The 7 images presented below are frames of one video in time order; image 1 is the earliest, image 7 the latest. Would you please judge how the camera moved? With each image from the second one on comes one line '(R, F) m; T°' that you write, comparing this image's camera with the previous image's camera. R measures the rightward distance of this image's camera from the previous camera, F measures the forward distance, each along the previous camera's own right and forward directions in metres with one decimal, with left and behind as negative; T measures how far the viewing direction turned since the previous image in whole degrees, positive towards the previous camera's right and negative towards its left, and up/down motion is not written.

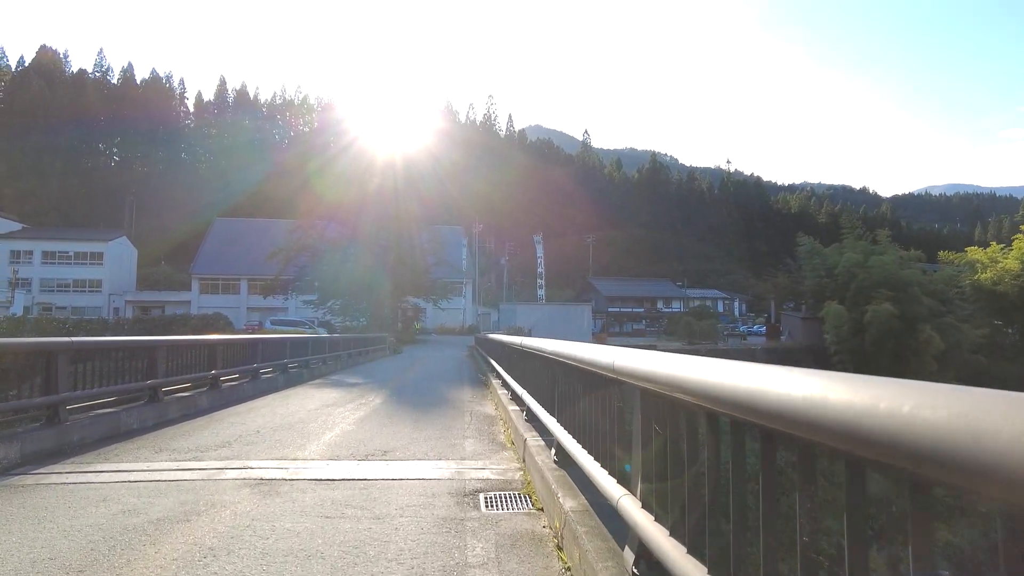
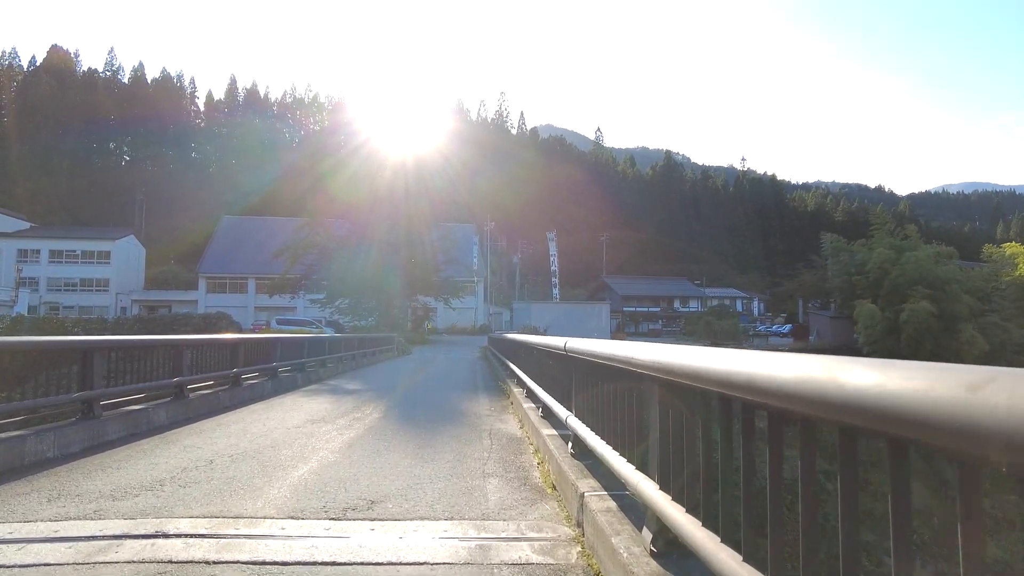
(-0.1, +1.4) m; -1°
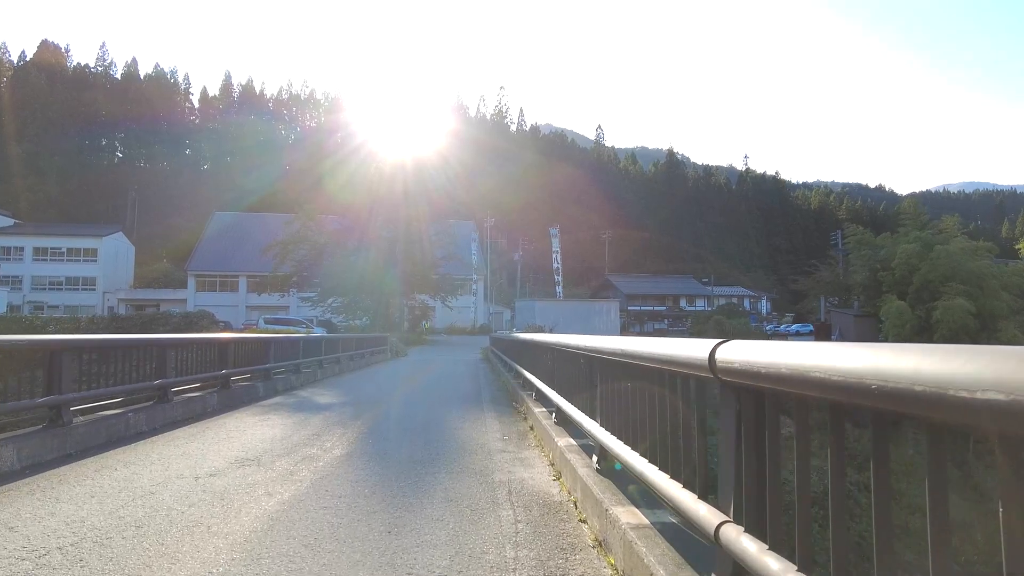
(-0.2, +2.0) m; 0°
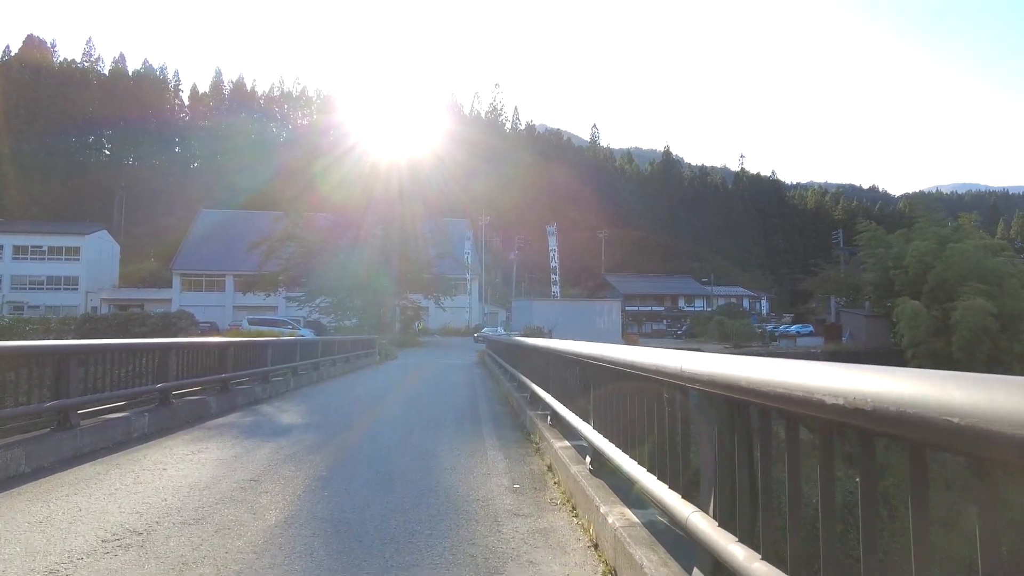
(-0.1, +1.4) m; 0°
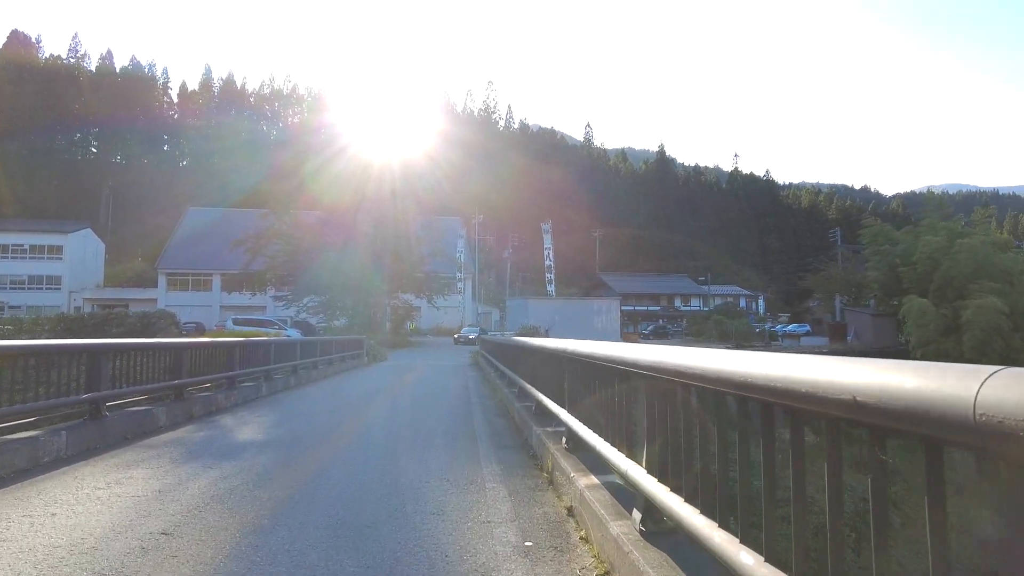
(-0.1, +1.0) m; +1°
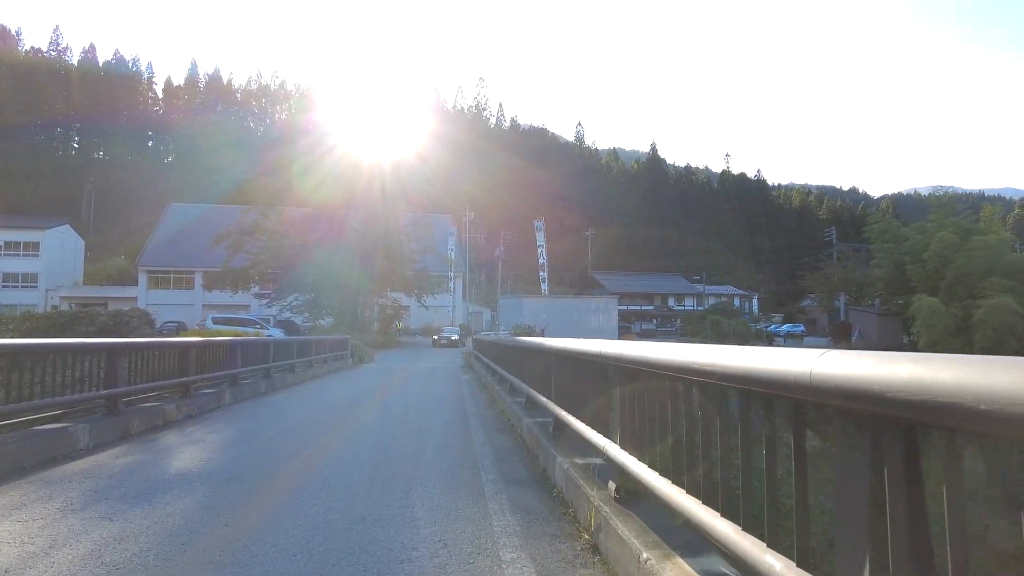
(-0.1, +1.1) m; +1°
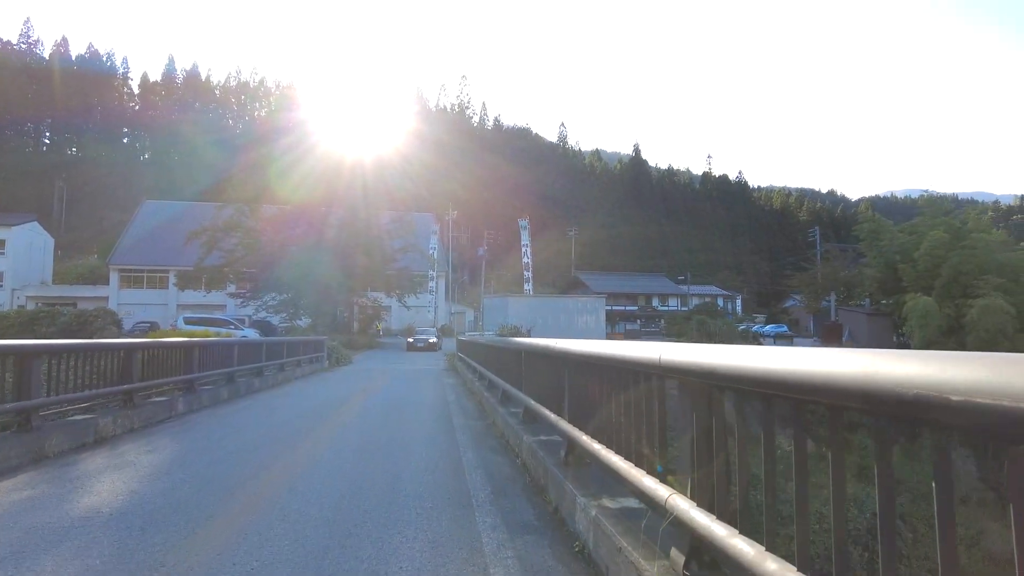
(-0.1, +0.8) m; +2°
